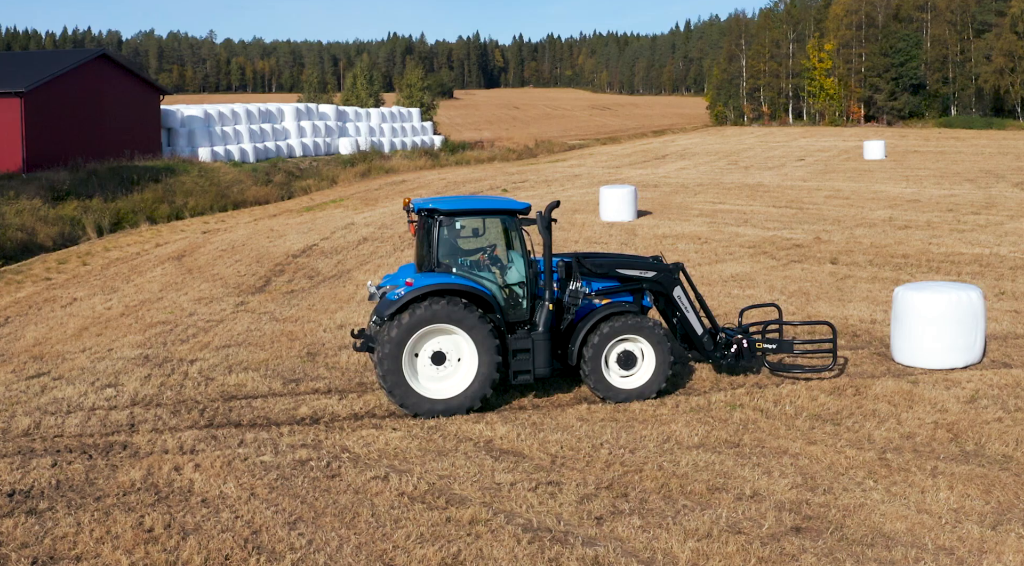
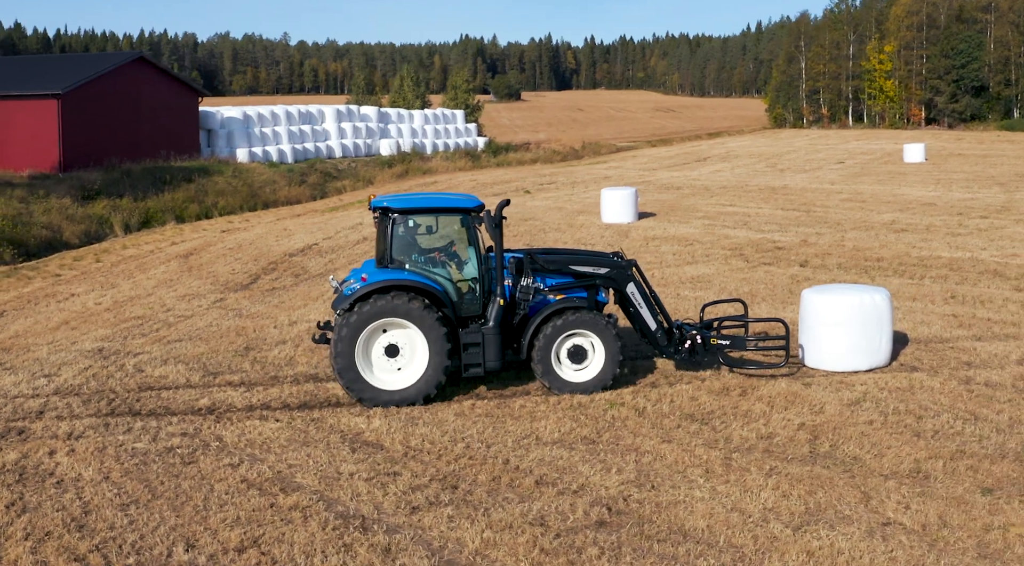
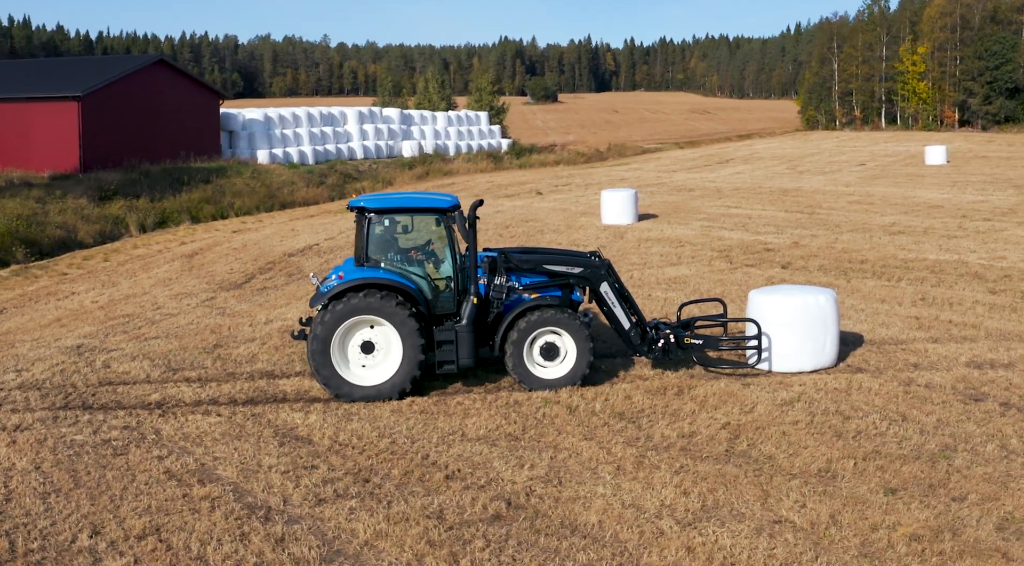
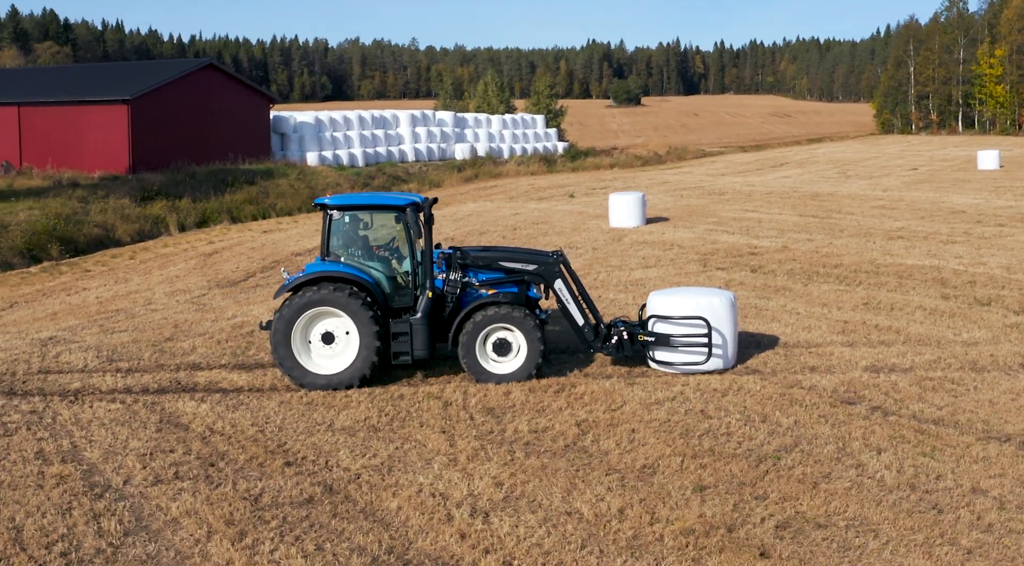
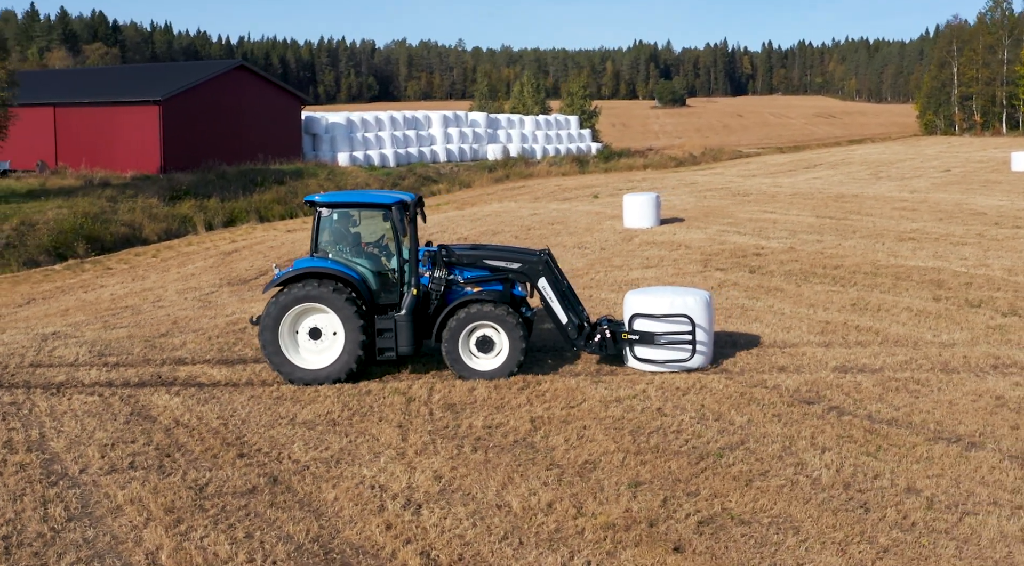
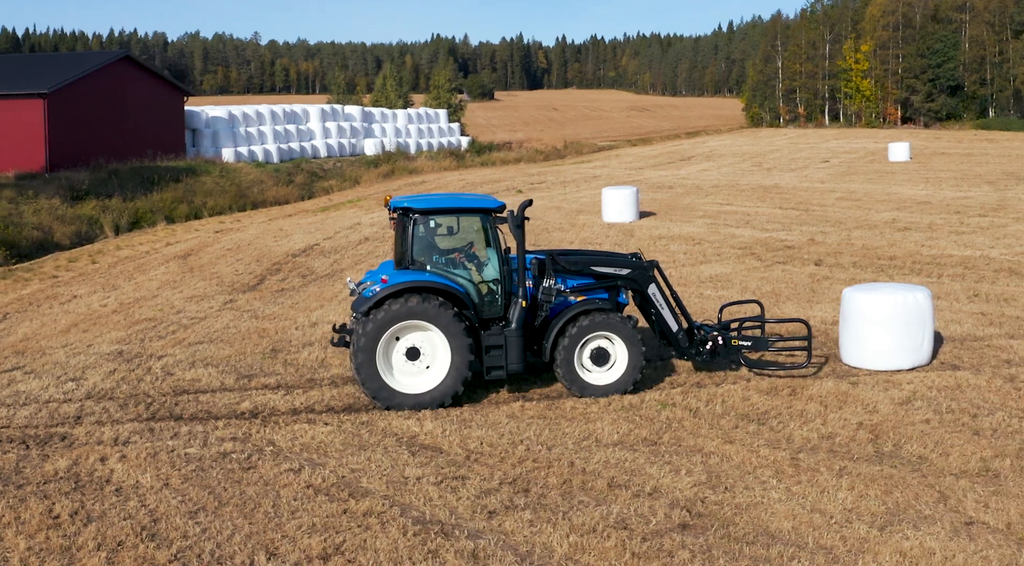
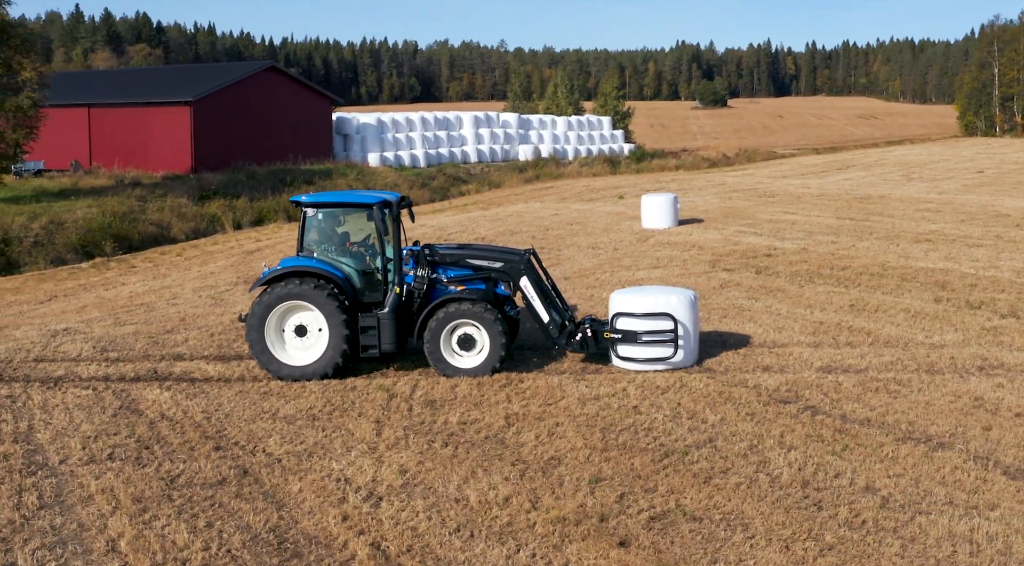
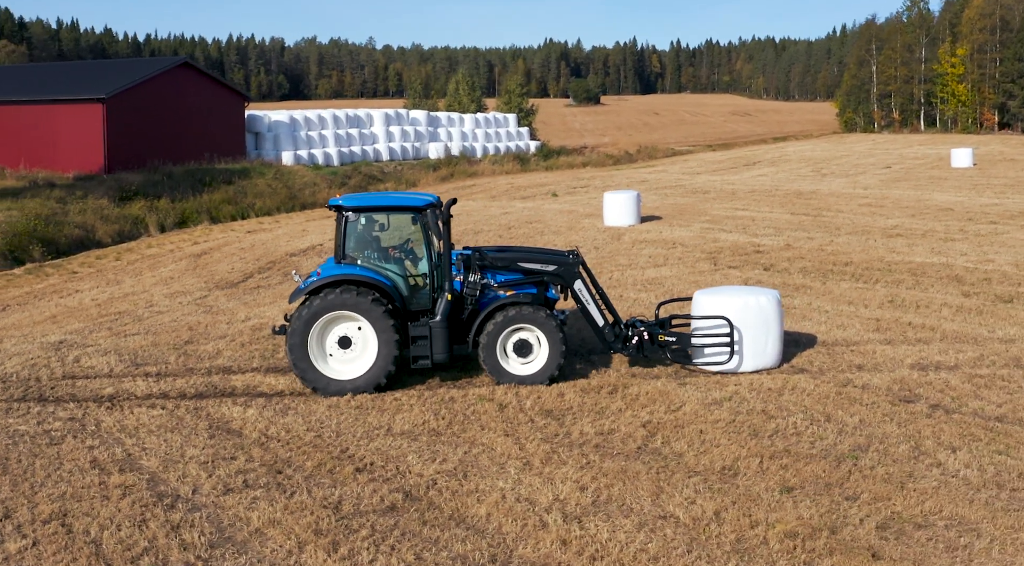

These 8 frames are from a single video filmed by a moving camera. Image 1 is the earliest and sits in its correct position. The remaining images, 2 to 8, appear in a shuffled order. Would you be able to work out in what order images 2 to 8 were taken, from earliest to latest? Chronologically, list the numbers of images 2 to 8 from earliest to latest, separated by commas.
6, 2, 3, 8, 4, 5, 7
